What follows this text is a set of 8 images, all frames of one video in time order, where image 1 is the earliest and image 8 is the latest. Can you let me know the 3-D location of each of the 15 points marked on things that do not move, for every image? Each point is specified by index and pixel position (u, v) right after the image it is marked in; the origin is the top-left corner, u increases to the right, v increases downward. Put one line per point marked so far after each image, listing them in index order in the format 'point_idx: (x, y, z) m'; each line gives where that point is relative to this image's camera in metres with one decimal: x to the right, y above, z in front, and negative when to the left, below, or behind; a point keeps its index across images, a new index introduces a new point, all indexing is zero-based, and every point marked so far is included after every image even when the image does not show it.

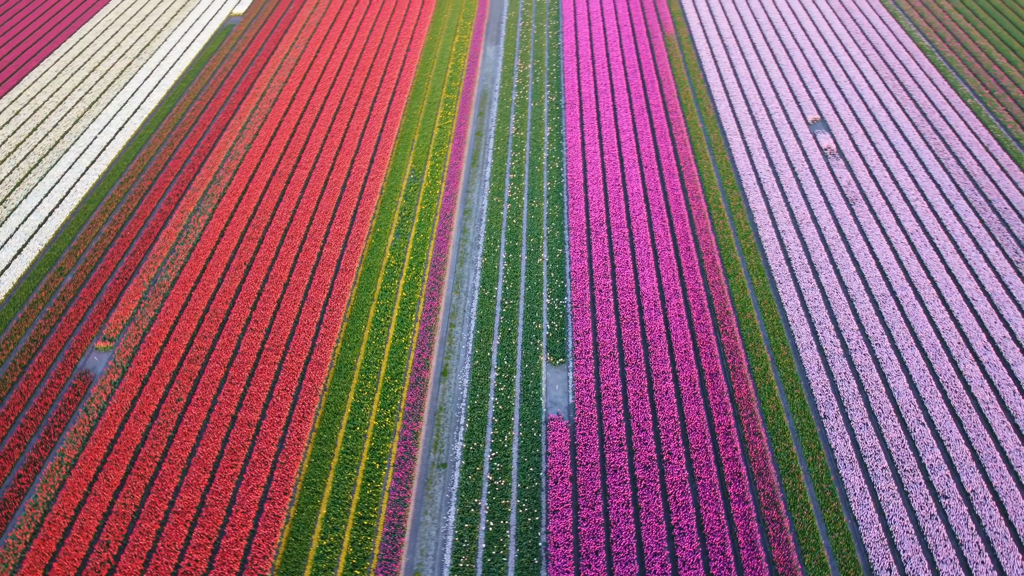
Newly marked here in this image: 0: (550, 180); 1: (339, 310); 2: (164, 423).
0: (+0.7, +1.8, +13.6) m
1: (-2.4, -0.3, +11.1) m
2: (-4.0, -1.6, +9.6) m
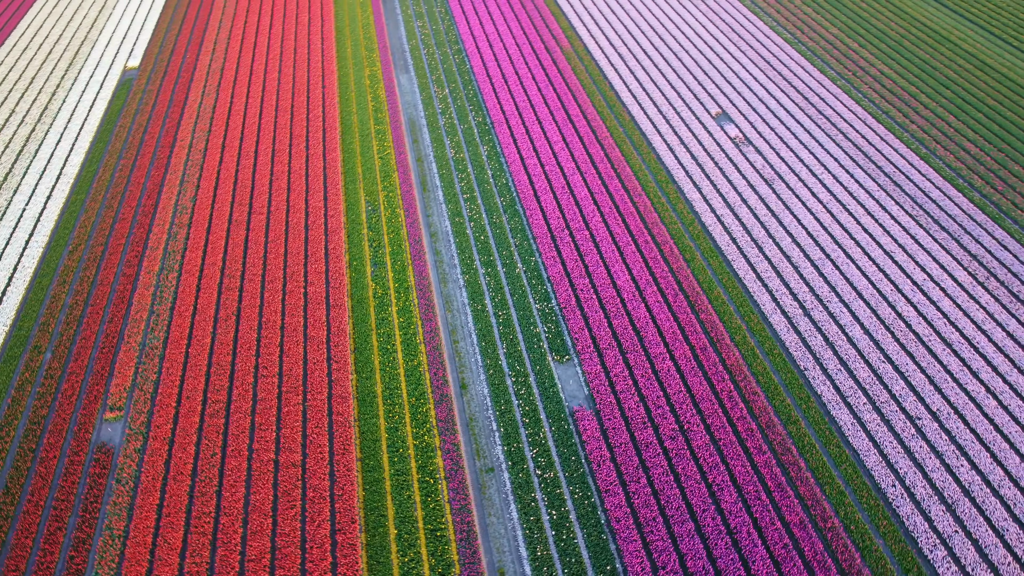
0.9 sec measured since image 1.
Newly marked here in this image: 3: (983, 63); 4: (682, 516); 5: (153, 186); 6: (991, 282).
0: (-0.2, +1.6, +14.5) m
1: (-2.4, -0.8, +11.4) m
2: (-3.6, -2.2, +9.6) m
3: (+10.7, +5.1, +18.5) m
4: (+1.9, -2.6, +9.1) m
5: (-6.5, +1.8, +14.7) m
6: (+7.3, +0.1, +12.4) m
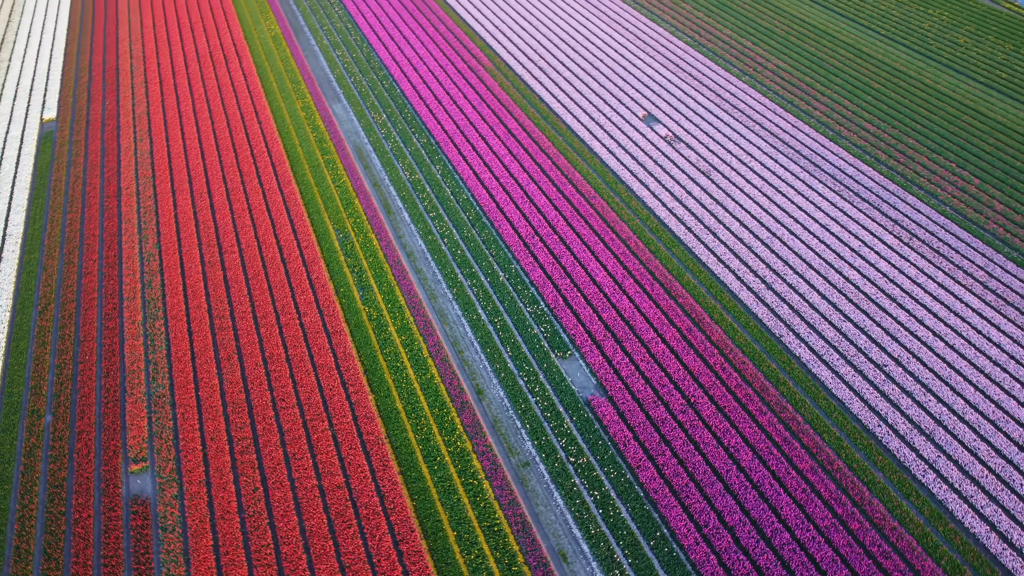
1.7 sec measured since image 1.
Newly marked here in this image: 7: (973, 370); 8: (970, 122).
0: (-0.8, +1.4, +15.1) m
1: (-2.3, -1.1, +11.7) m
2: (-3.0, -2.7, +9.8) m
3: (+8.8, +6.0, +20.7) m
4: (+2.5, -2.4, +10.1) m
5: (-7.1, +0.9, +14.4) m
6: (+7.0, +0.8, +14.1) m
7: (+6.6, -1.2, +11.6) m
8: (+9.9, +3.6, +17.6) m
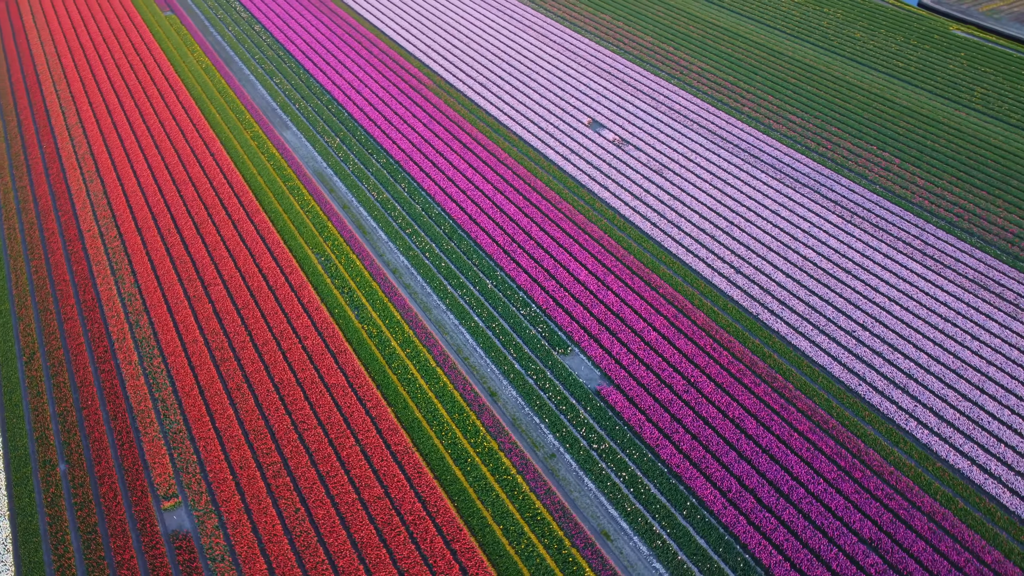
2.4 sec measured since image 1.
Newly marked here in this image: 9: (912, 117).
0: (-1.4, +1.2, +15.5) m
1: (-2.2, -1.4, +12.0) m
2: (-2.5, -3.0, +9.9) m
3: (+7.1, +6.5, +22.3) m
4: (+2.8, -2.2, +10.9) m
5: (-7.4, +0.1, +14.1) m
6: (+6.6, +1.3, +15.4) m
7: (+6.6, -0.6, +13.0) m
8: (+8.7, +4.3, +19.3) m
9: (+9.3, +4.0, +18.9) m
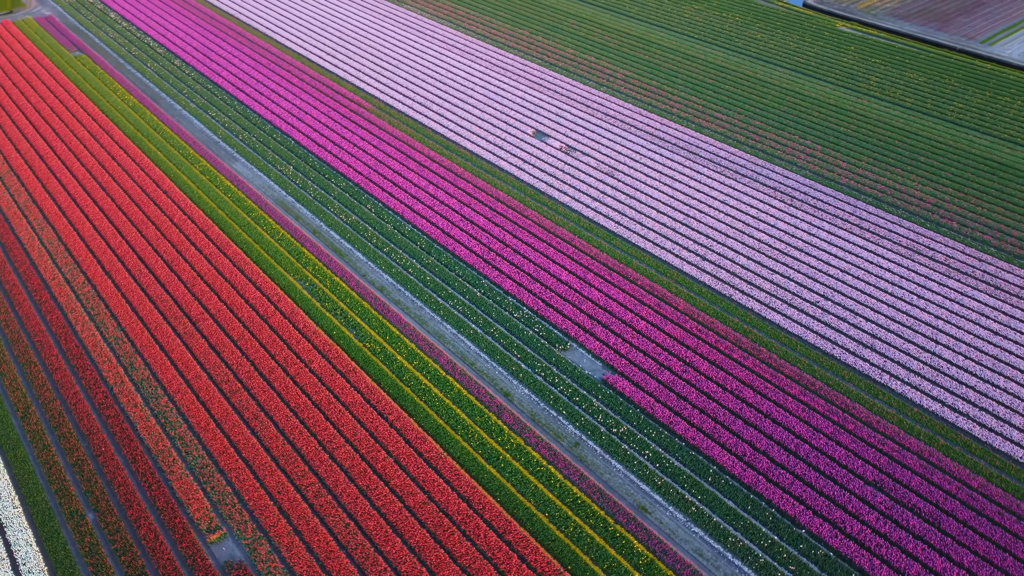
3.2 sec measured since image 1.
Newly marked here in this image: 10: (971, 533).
0: (-1.9, +0.9, +15.9) m
1: (-2.0, -1.7, +12.3) m
2: (-1.9, -3.2, +10.2) m
3: (+5.1, +6.8, +23.8) m
4: (+3.2, -1.9, +11.9) m
5: (-7.6, -0.7, +13.7) m
6: (+5.9, +1.7, +16.9) m
7: (+6.5, -0.1, +14.4) m
8: (+7.3, +4.9, +21.1) m
9: (+7.9, +4.6, +20.7) m
10: (+5.8, -3.1, +10.3) m
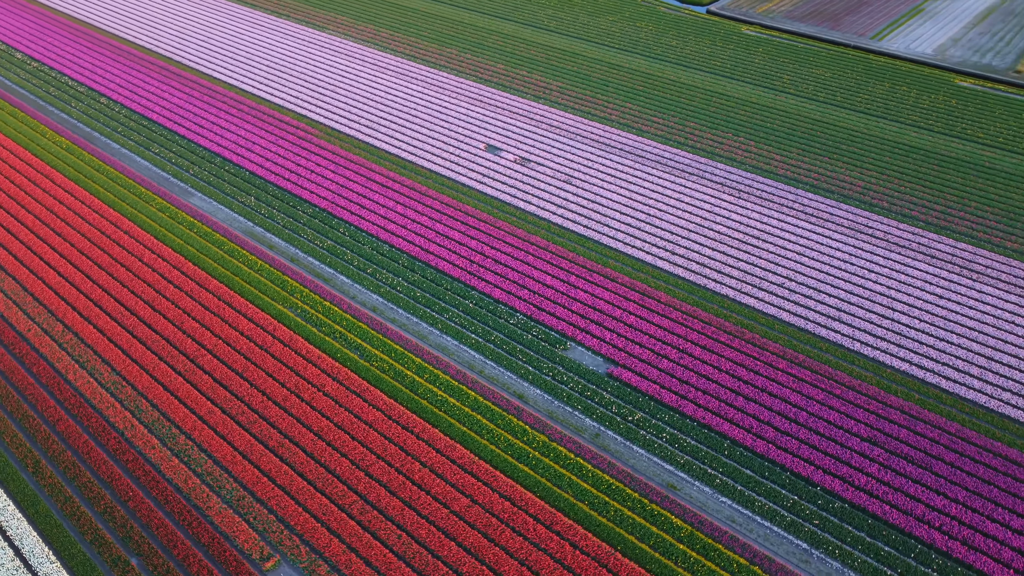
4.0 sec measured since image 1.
0: (-2.3, +0.6, +16.3) m
1: (-1.7, -1.9, +12.6) m
2: (-1.2, -3.4, +10.5) m
3: (+3.0, +6.9, +25.0) m
4: (+3.5, -1.7, +12.8) m
5: (-7.5, -1.5, +13.3) m
6: (+5.2, +2.1, +18.2) m
7: (+6.3, +0.4, +15.8) m
8: (+5.8, +5.2, +22.5) m
9: (+6.4, +5.0, +22.3) m
10: (+6.4, -2.6, +11.6) m
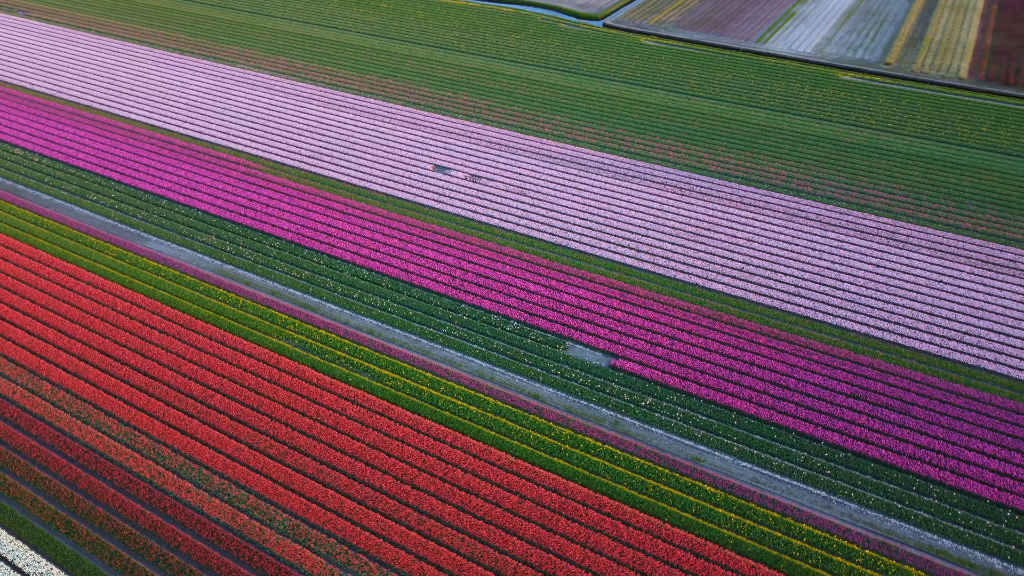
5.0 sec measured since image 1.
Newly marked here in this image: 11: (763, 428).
0: (-2.7, +0.1, +16.6) m
1: (-1.3, -2.2, +13.1) m
2: (-0.4, -3.6, +11.0) m
3: (+0.6, +6.7, +26.2) m
4: (+3.7, -1.5, +14.1) m
5: (-7.2, -2.4, +12.9) m
6: (+4.2, +2.3, +19.7) m
7: (+5.8, +0.8, +17.4) m
8: (+3.8, +5.3, +24.1) m
9: (+4.5, +5.2, +23.9) m
10: (+6.8, -2.0, +13.2) m
11: (+4.0, -2.2, +13.0) m
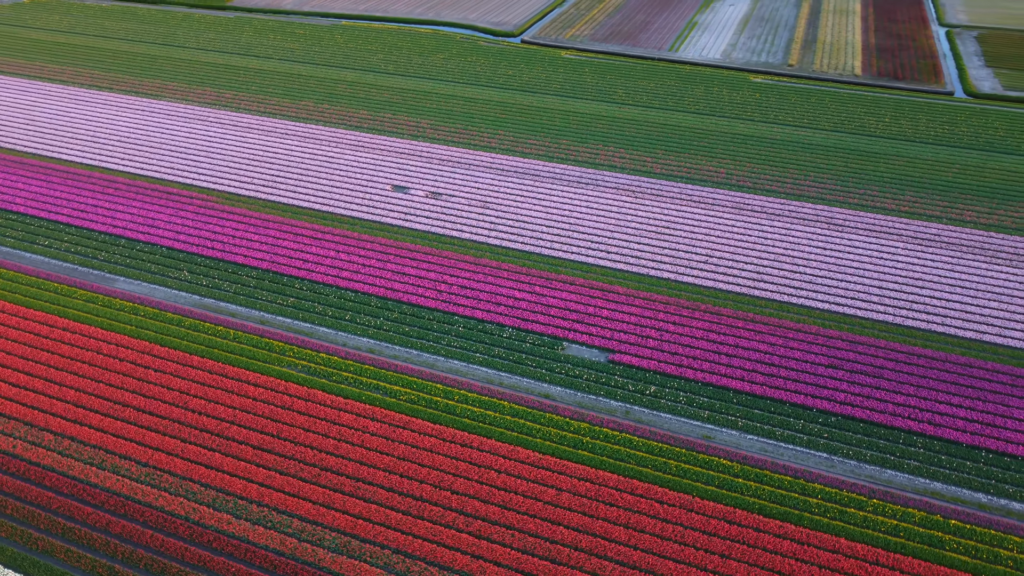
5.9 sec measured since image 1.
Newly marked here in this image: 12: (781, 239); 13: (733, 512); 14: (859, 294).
0: (-3.0, -0.3, +16.9) m
1: (-1.0, -2.4, +13.5) m
2: (+0.3, -3.6, +11.6) m
3: (-1.6, +6.3, +26.9) m
4: (+3.8, -1.3, +15.2) m
5: (-6.7, -3.1, +12.6) m
6: (+3.3, +2.4, +20.9) m
7: (+5.3, +1.1, +18.8) m
8: (+2.0, +5.3, +25.2) m
9: (+2.8, +5.2, +25.1) m
10: (+7.0, -1.6, +14.7) m
11: (+4.3, -2.0, +14.2) m
12: (+6.2, +1.1, +18.9) m
13: (+3.3, -3.3, +12.1) m
14: (+7.2, -0.1, +17.0) m
